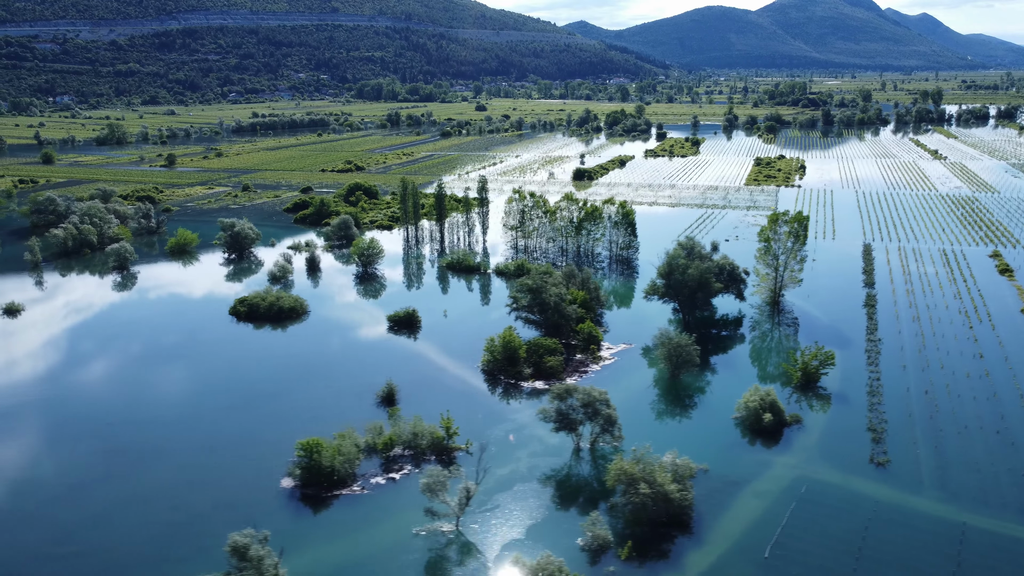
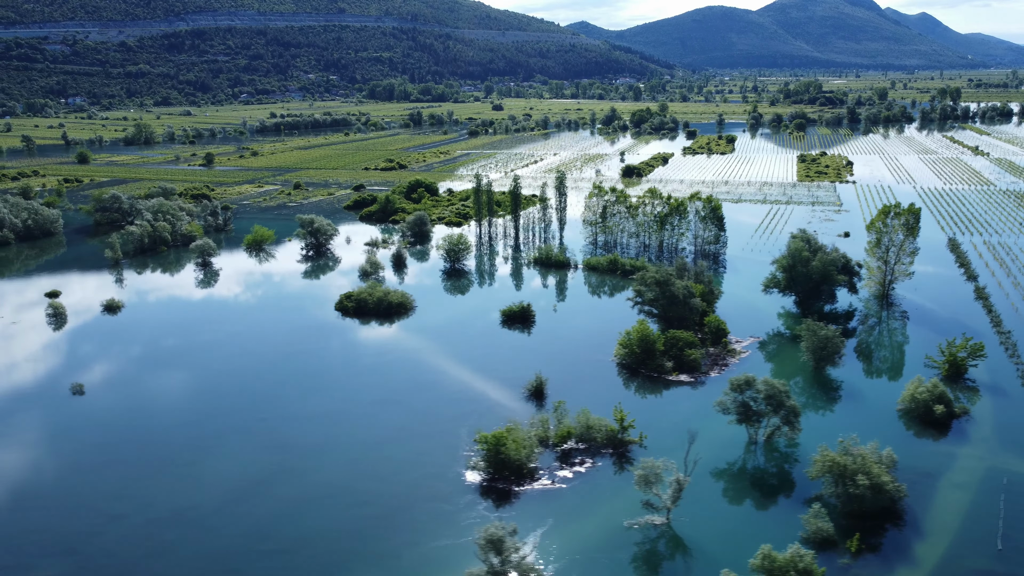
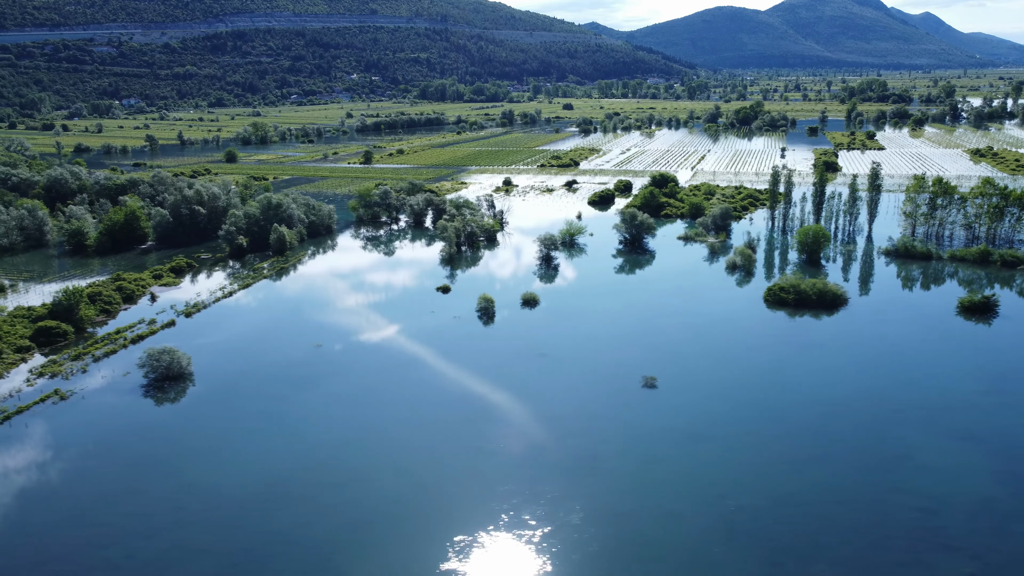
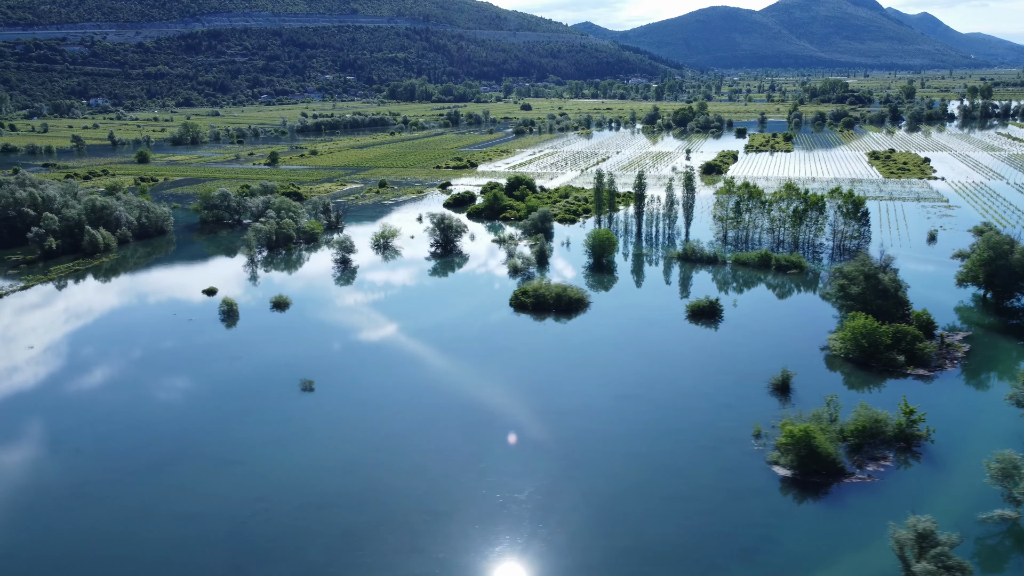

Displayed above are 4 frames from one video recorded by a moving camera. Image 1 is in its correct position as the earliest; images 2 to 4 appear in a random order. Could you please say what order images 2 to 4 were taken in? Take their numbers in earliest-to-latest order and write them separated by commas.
2, 4, 3
